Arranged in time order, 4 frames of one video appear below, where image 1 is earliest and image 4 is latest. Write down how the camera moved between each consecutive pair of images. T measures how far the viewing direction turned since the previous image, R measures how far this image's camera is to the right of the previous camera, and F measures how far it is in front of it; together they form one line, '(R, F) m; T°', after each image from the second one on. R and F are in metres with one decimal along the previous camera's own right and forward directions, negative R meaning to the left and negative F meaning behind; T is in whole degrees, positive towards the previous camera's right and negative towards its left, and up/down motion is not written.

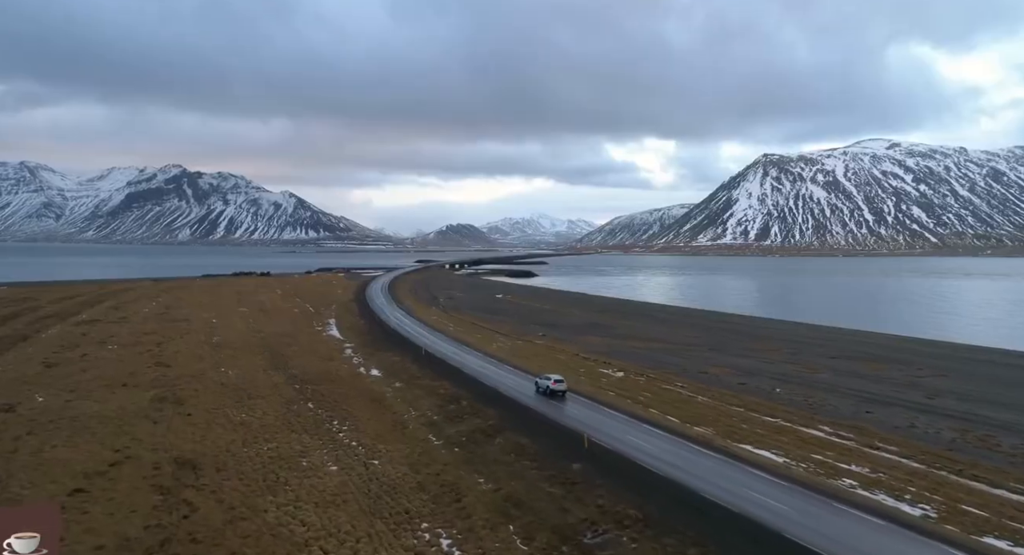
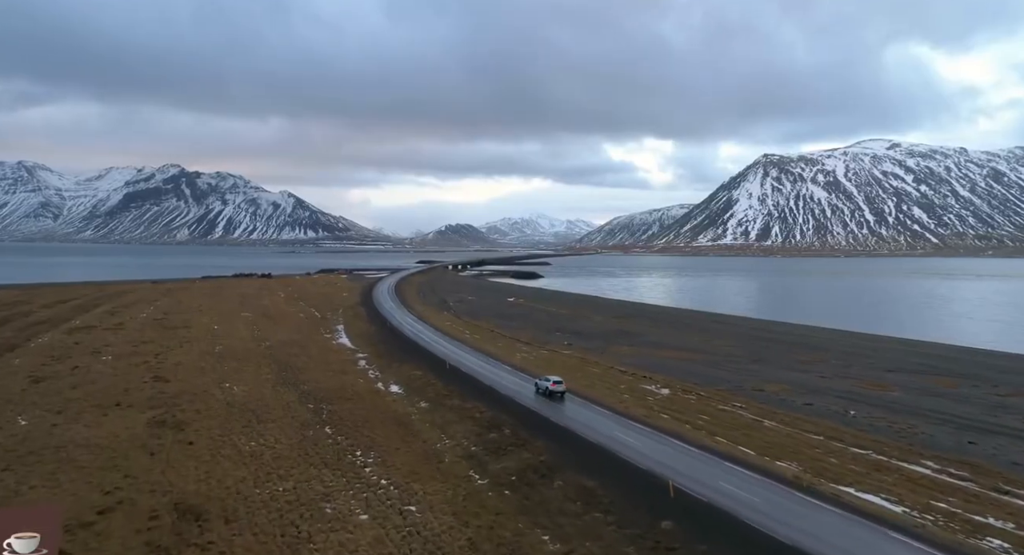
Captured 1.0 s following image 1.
(-1.9, +3.4) m; 0°
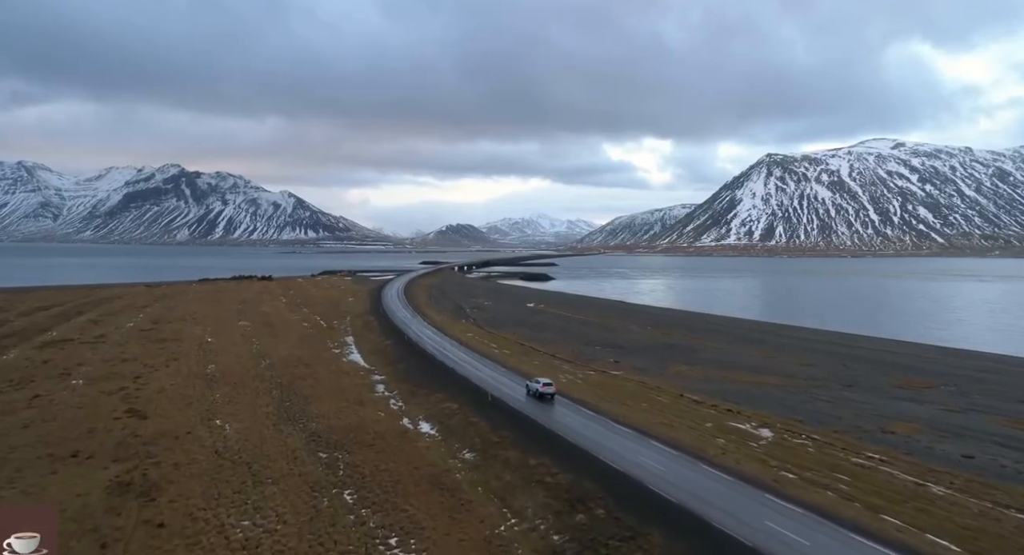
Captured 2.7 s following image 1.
(-2.6, +6.7) m; 0°
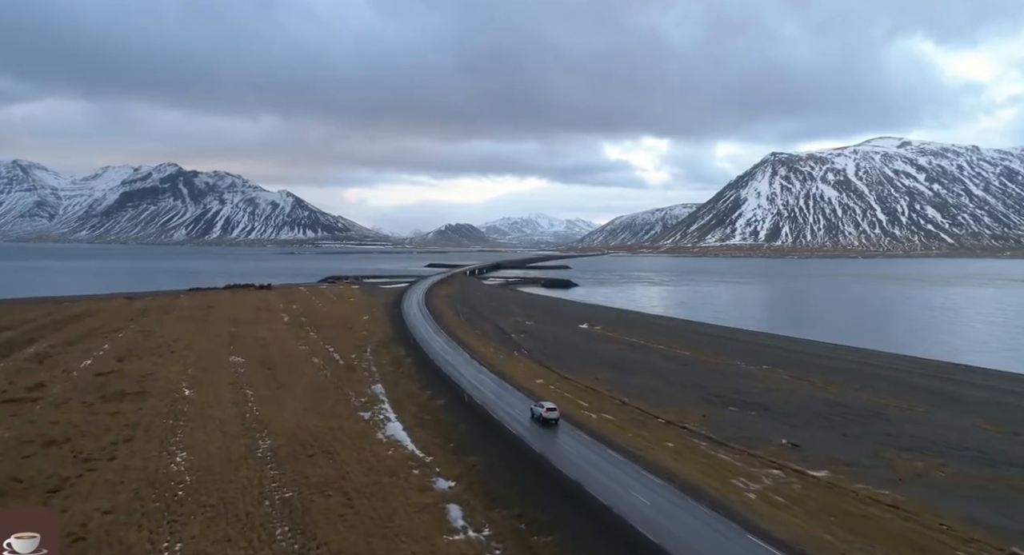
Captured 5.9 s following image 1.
(-5.8, +14.6) m; 0°
